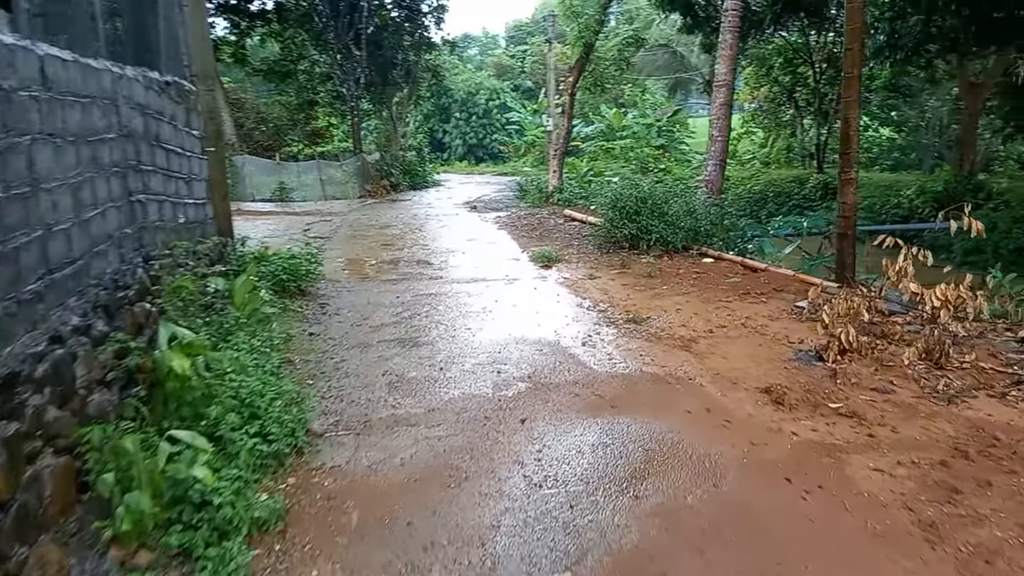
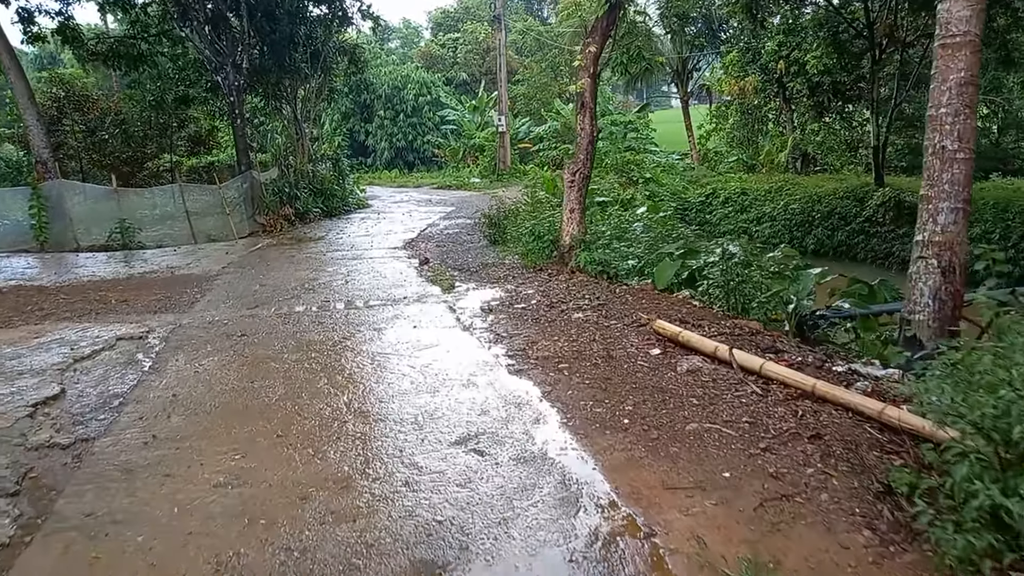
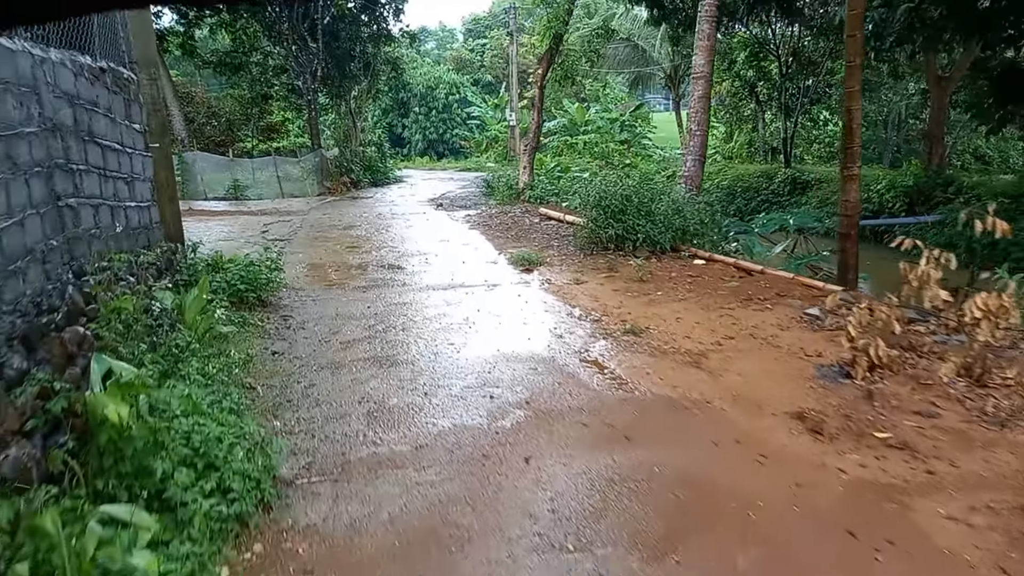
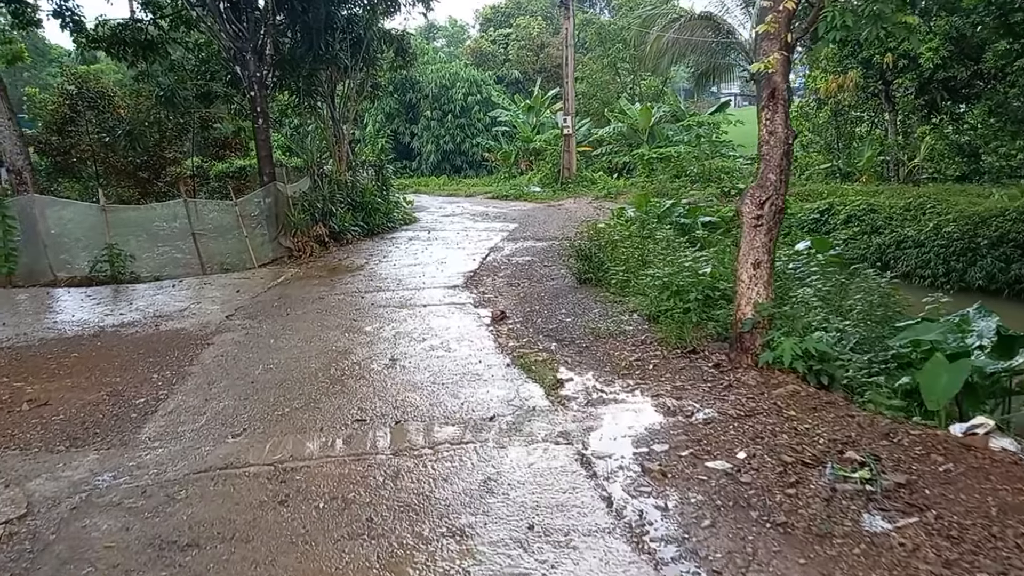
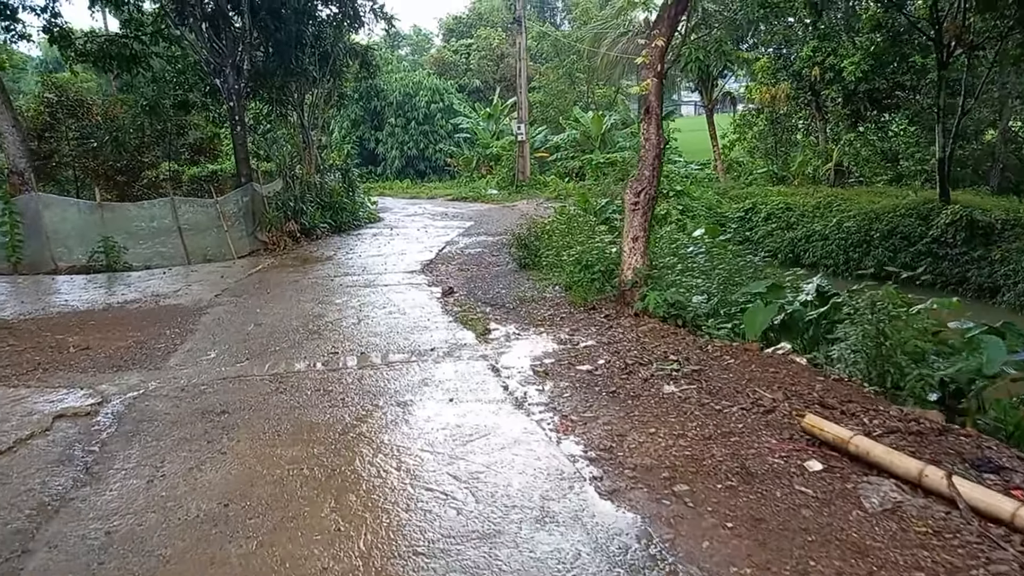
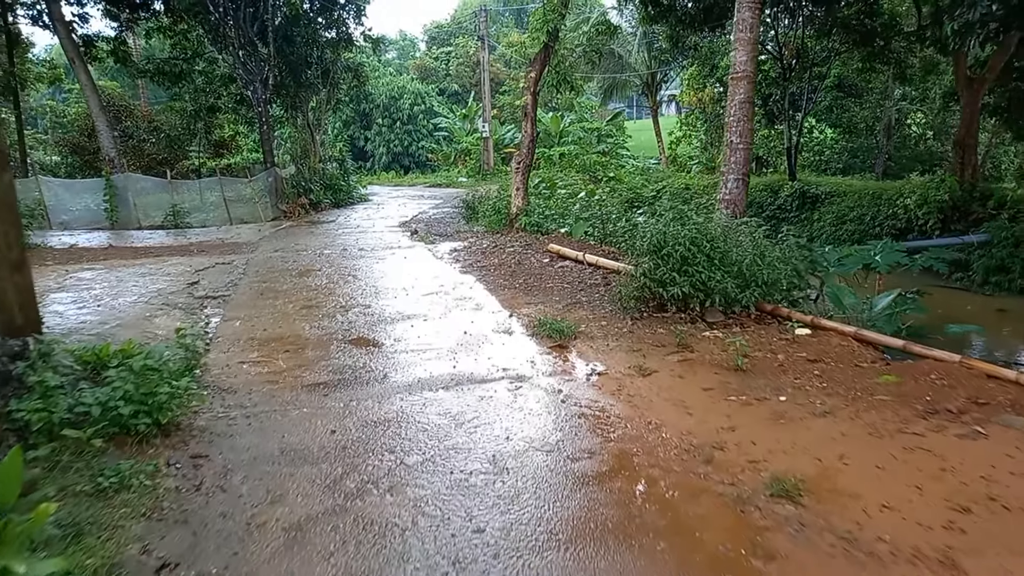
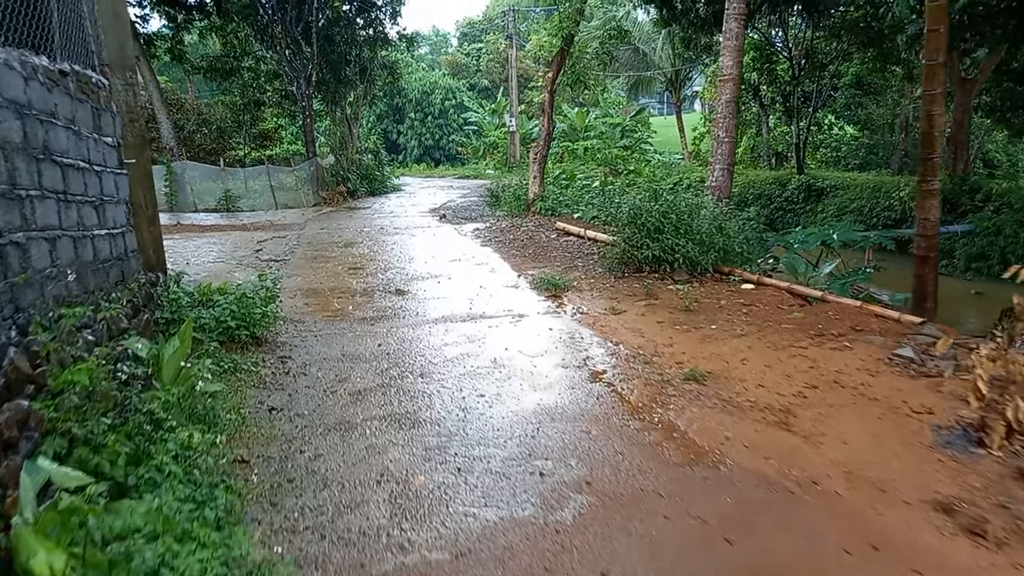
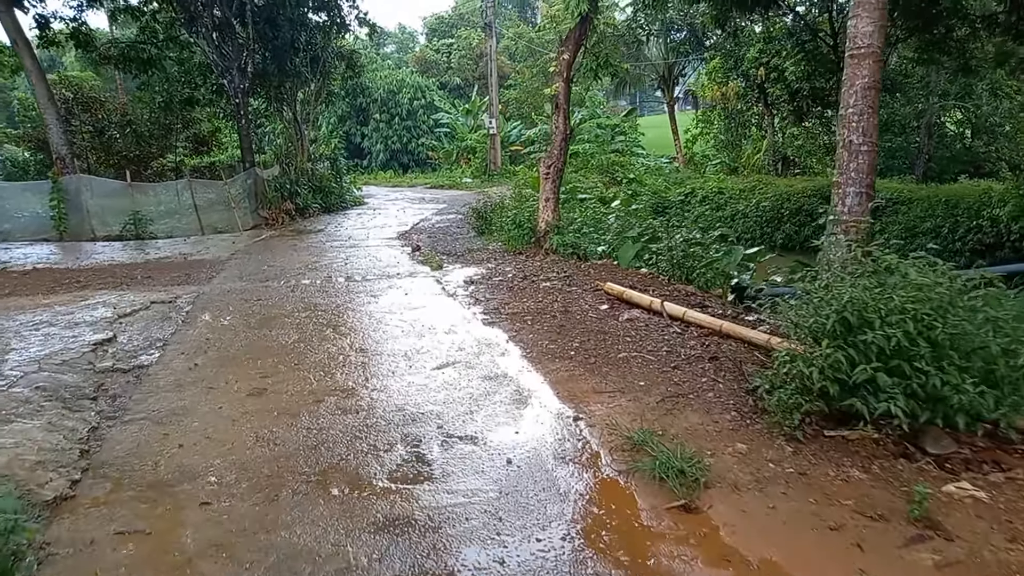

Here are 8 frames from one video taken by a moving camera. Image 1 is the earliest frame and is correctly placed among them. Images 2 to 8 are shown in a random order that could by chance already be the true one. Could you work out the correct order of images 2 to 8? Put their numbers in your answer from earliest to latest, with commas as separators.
3, 7, 6, 8, 2, 5, 4
